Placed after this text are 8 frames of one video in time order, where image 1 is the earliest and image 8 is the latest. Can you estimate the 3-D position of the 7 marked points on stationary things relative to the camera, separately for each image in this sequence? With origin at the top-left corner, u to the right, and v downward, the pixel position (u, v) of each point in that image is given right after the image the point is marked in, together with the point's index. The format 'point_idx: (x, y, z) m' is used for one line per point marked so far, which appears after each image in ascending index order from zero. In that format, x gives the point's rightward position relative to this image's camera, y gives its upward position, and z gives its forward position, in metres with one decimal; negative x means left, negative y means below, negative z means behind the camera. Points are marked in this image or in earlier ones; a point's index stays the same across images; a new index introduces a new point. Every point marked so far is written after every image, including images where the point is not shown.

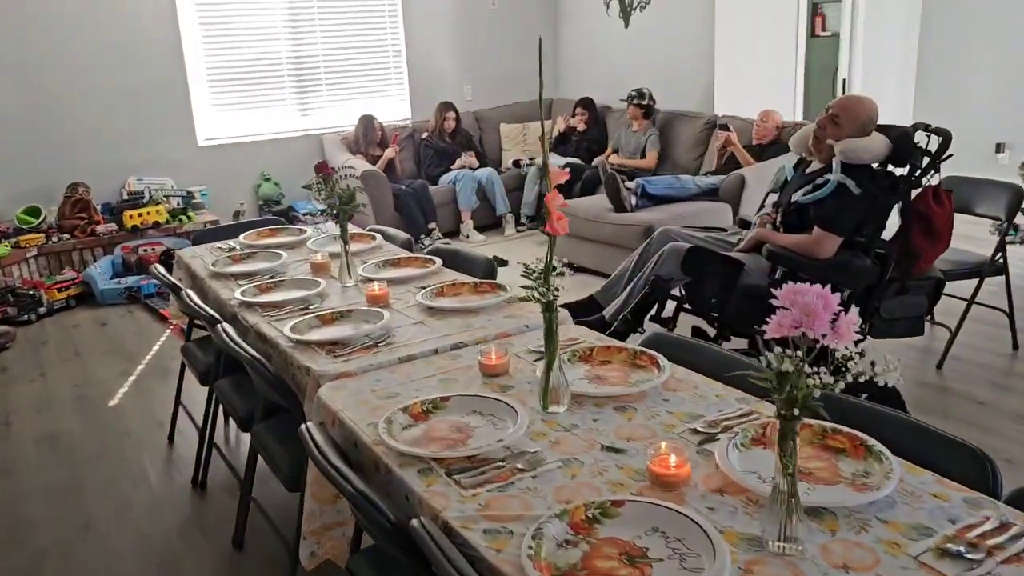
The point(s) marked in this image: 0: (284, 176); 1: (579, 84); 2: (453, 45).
0: (-1.5, +0.7, +5.6) m
1: (+0.5, +1.5, +6.4) m
2: (-0.4, +1.7, +6.1) m
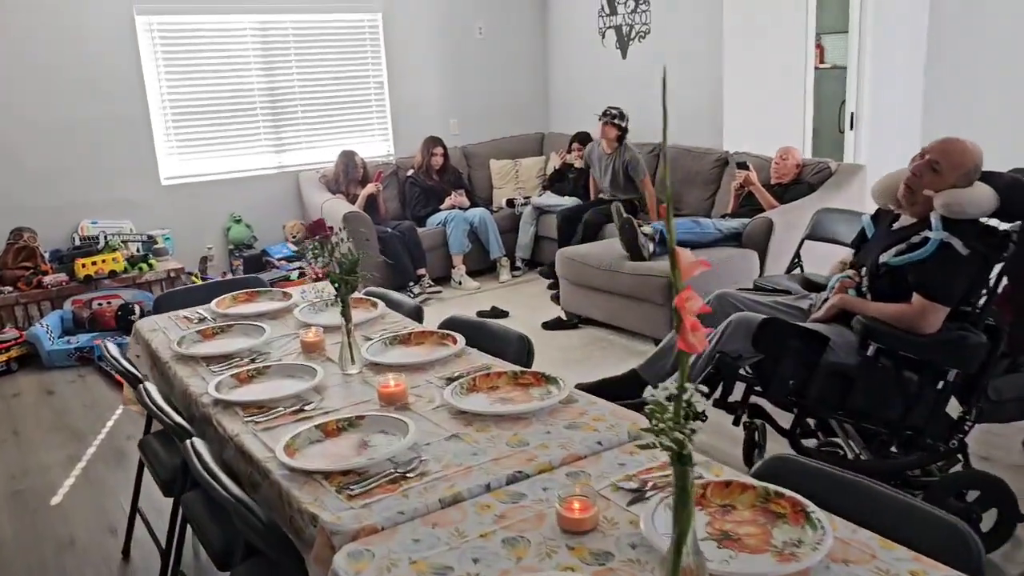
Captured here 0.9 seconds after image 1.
0: (-1.5, +0.4, +5.1) m
1: (+0.5, +1.2, +6.0) m
2: (-0.5, +1.4, +5.7) m
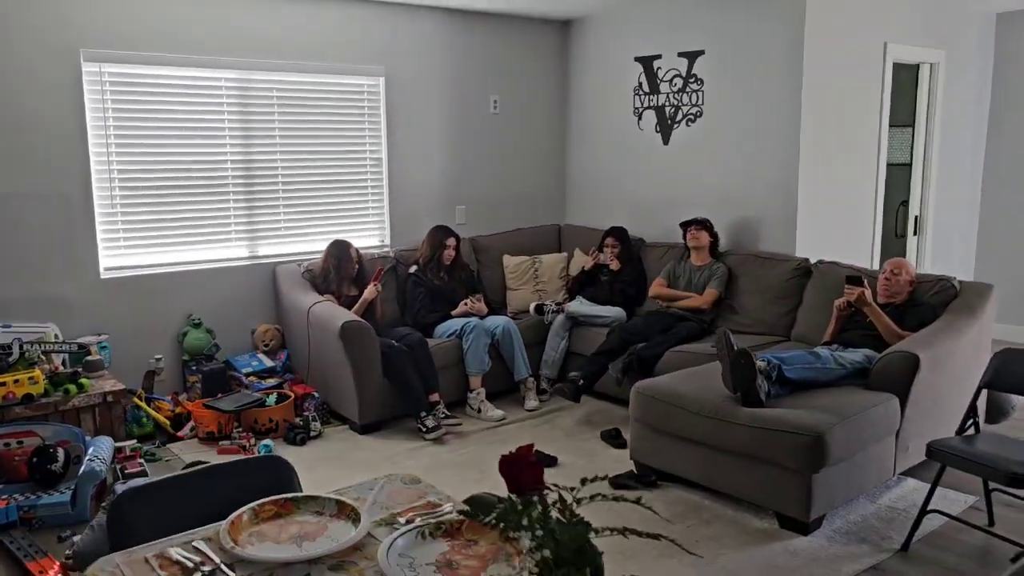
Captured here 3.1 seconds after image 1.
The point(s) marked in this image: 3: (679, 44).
0: (-1.4, -0.2, +4.1) m
1: (+0.5, +0.5, +5.2) m
2: (-0.4, +0.7, +4.8) m
3: (+0.9, +1.3, +4.6) m
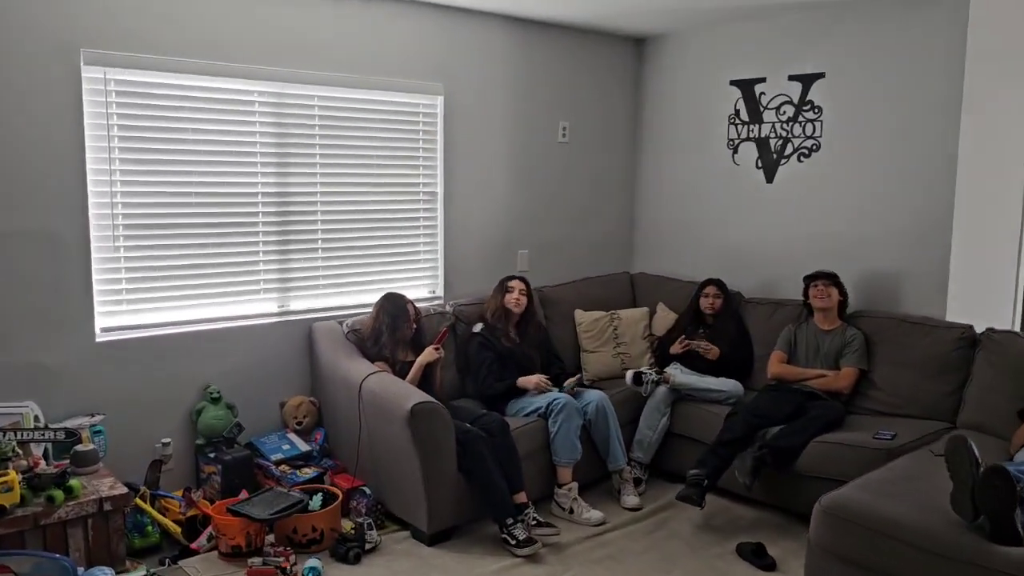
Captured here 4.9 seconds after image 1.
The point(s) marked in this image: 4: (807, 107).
0: (-1.0, -0.4, +3.3) m
1: (+0.9, +0.2, +4.5) m
2: (0.0, +0.5, +4.1) m
3: (+1.3, +1.0, +3.9) m
4: (+1.3, +0.8, +3.8) m
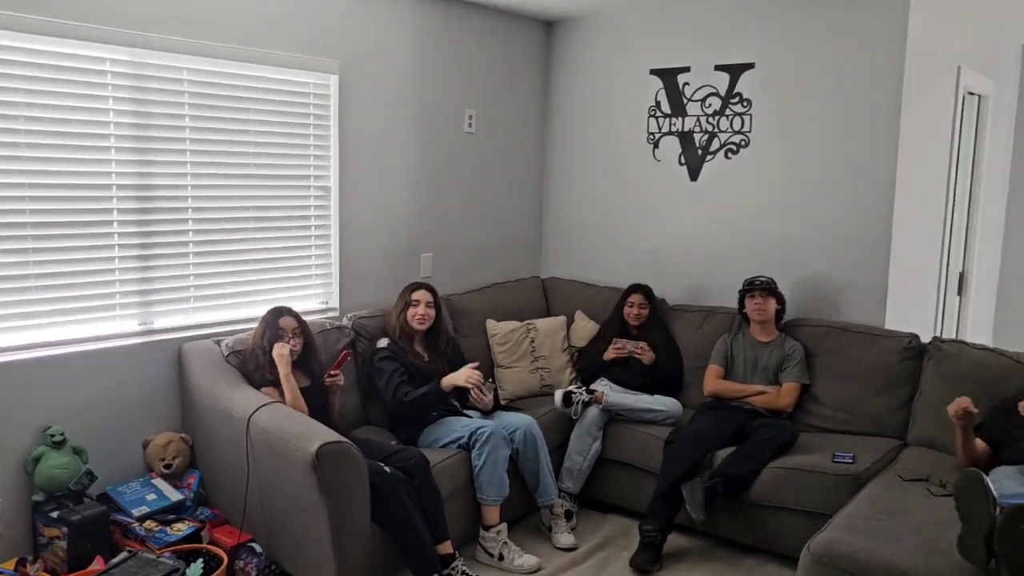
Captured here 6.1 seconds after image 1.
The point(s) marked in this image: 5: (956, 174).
0: (-1.3, -0.5, +2.6) m
1: (+0.4, +0.1, +4.1) m
2: (-0.4, +0.4, +3.6) m
3: (+0.9, +1.0, +3.6) m
4: (+0.9, +0.8, +3.6) m
5: (+2.0, +0.5, +3.8) m
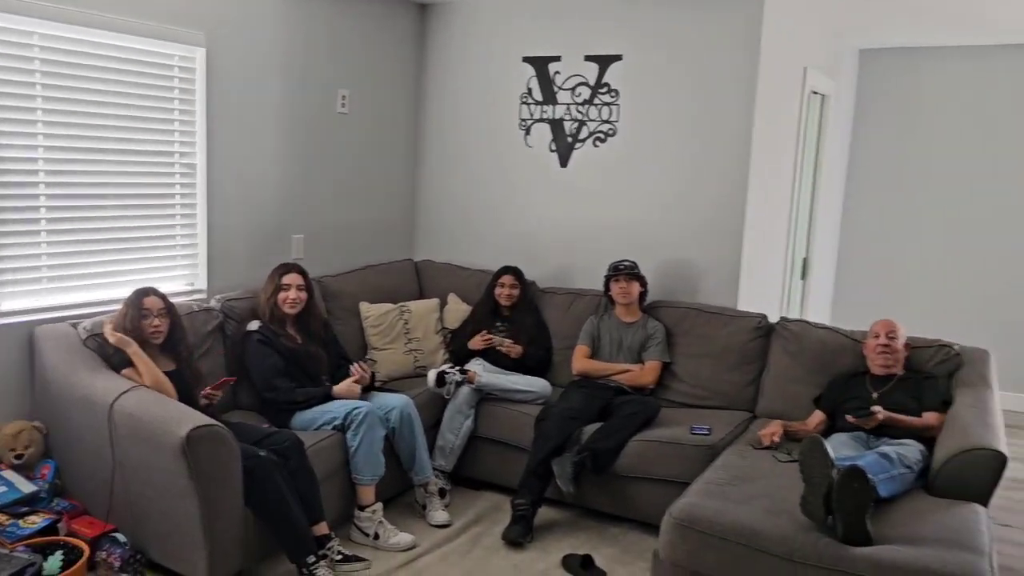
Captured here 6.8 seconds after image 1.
0: (-1.7, -0.4, +2.5) m
1: (-0.2, +0.2, +4.2) m
2: (-1.0, +0.5, +3.5) m
3: (+0.3, +1.1, +3.7) m
4: (+0.4, +0.9, +3.7) m
5: (+1.4, +0.6, +4.1) m
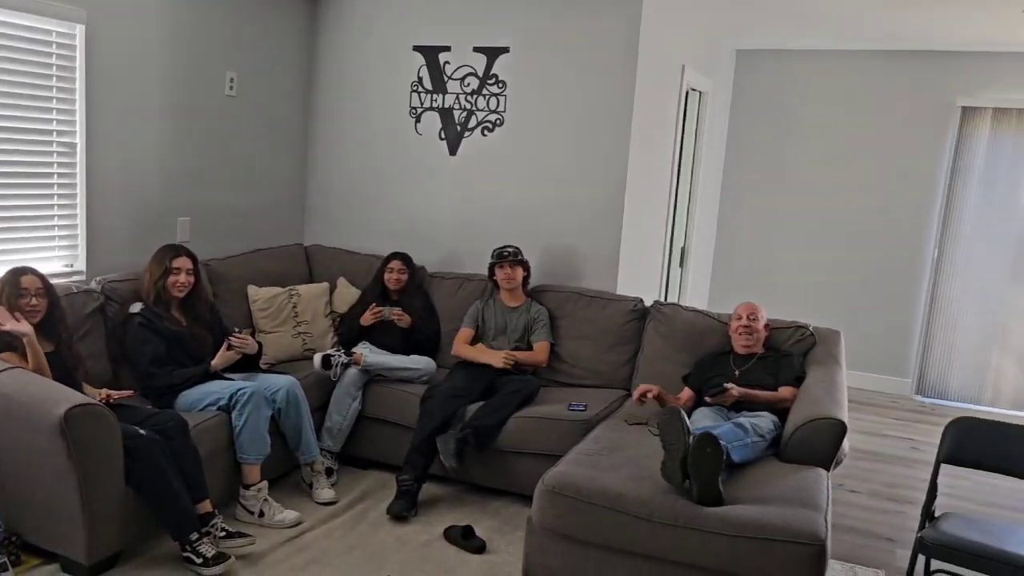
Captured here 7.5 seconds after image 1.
0: (-2.0, -0.3, +2.4) m
1: (-0.8, +0.3, +4.2) m
2: (-1.4, +0.6, +3.5) m
3: (-0.2, +1.1, +3.8) m
4: (-0.1, +0.9, +3.8) m
5: (+0.8, +0.7, +4.3) m
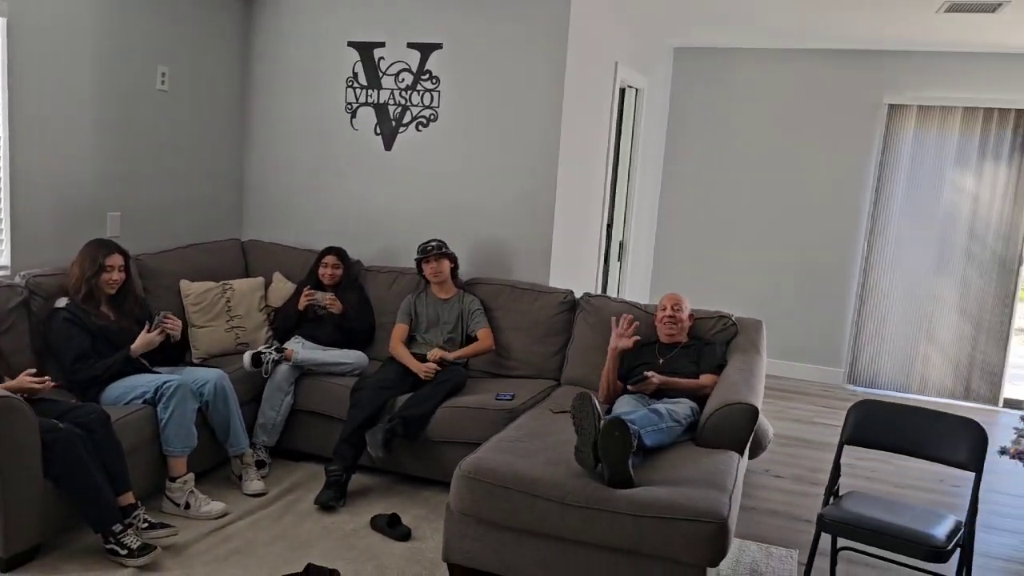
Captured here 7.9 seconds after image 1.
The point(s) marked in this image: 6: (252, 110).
0: (-2.2, -0.3, +2.3) m
1: (-1.1, +0.3, +4.3) m
2: (-1.7, +0.6, +3.5) m
3: (-0.5, +1.2, +3.9) m
4: (-0.4, +1.0, +3.9) m
5: (+0.5, +0.7, +4.4) m
6: (-1.3, +0.9, +4.3) m
